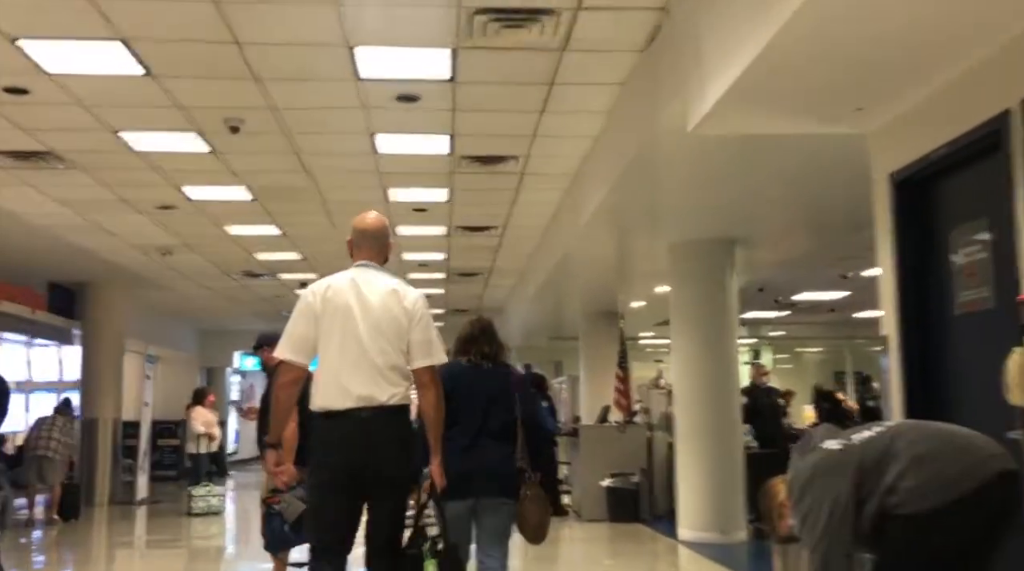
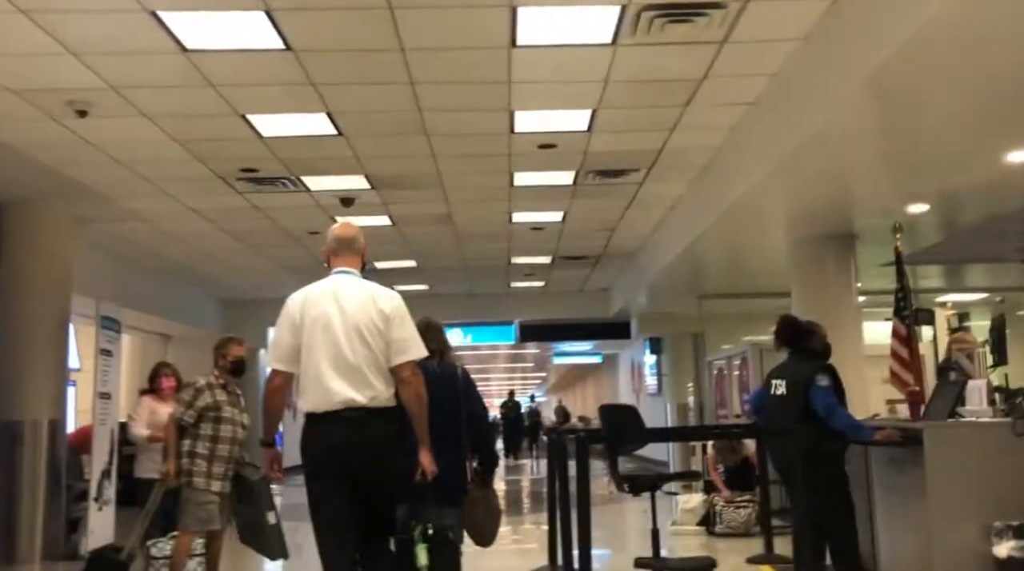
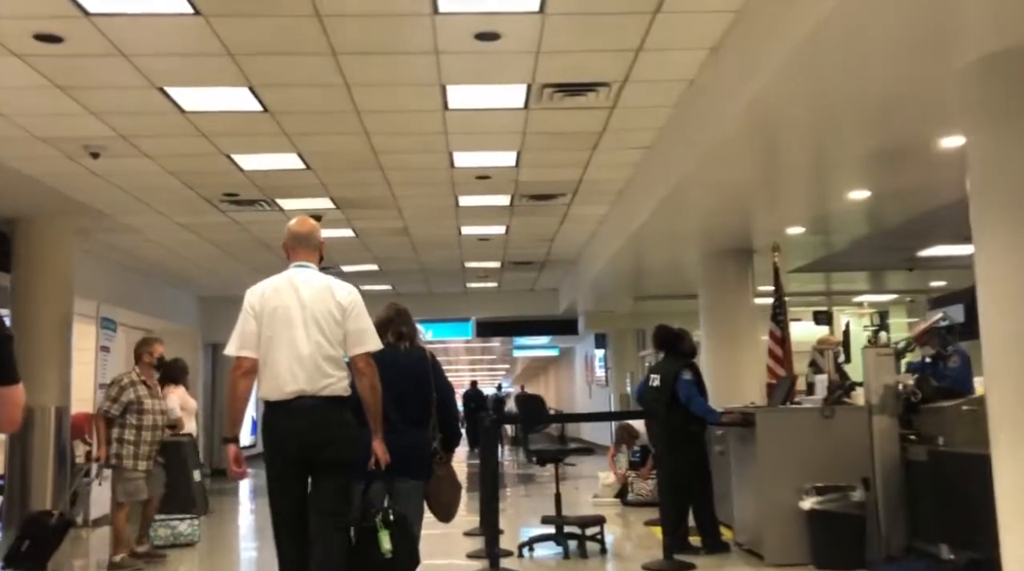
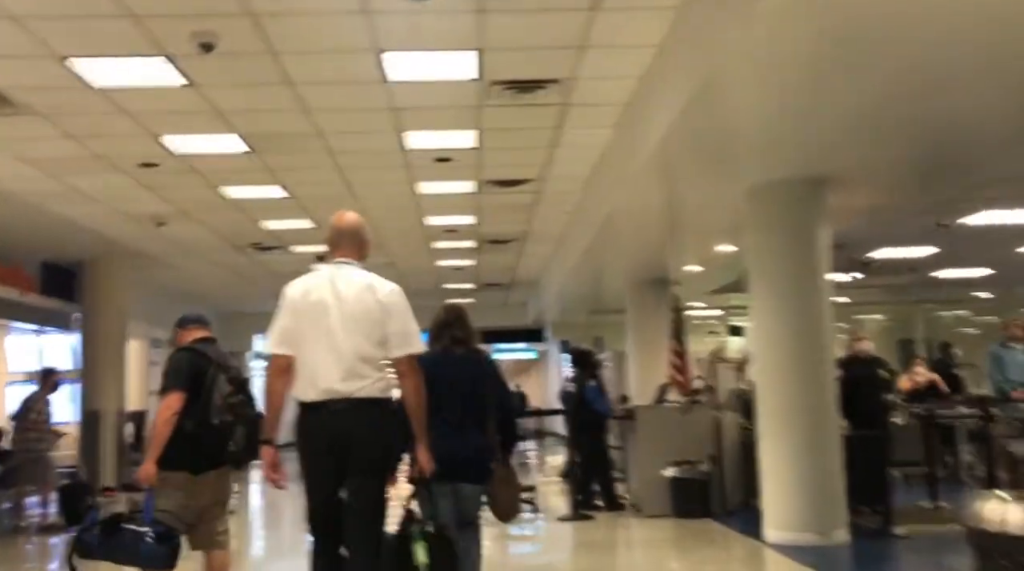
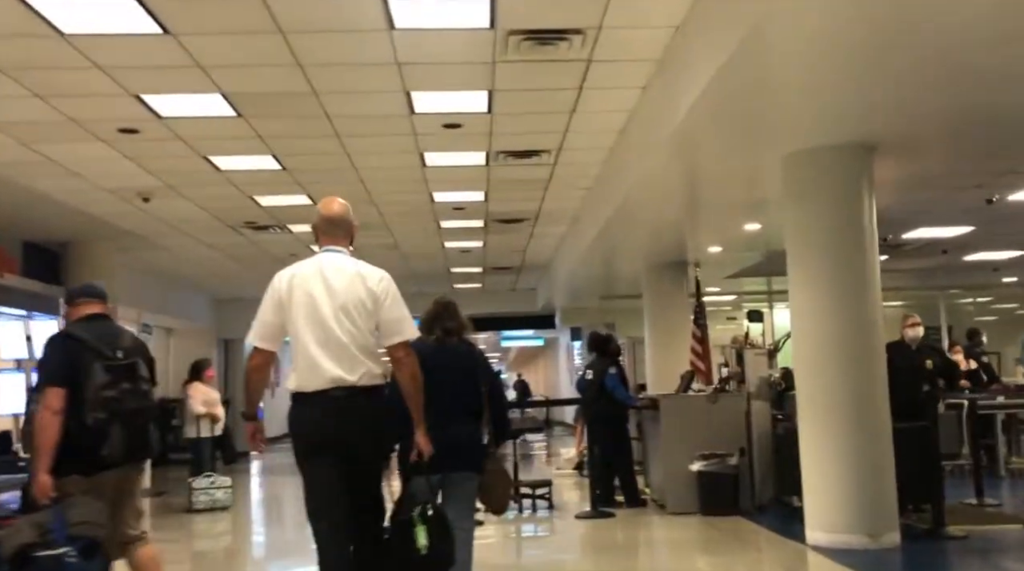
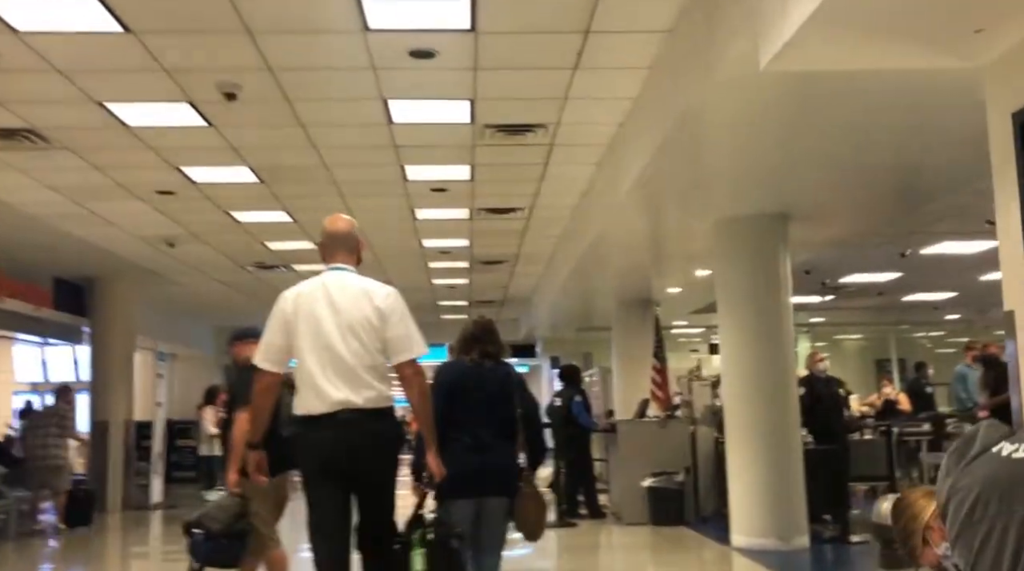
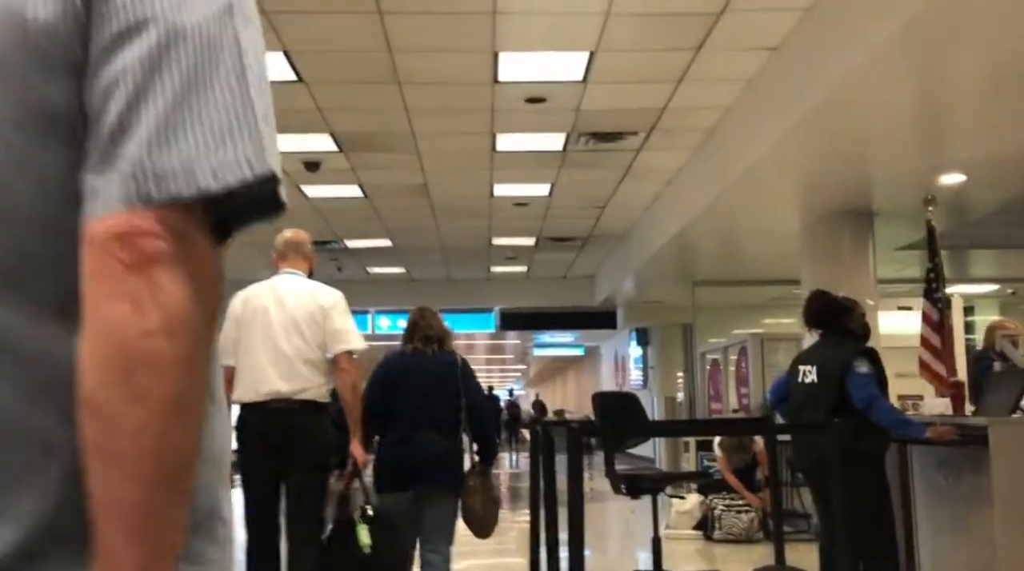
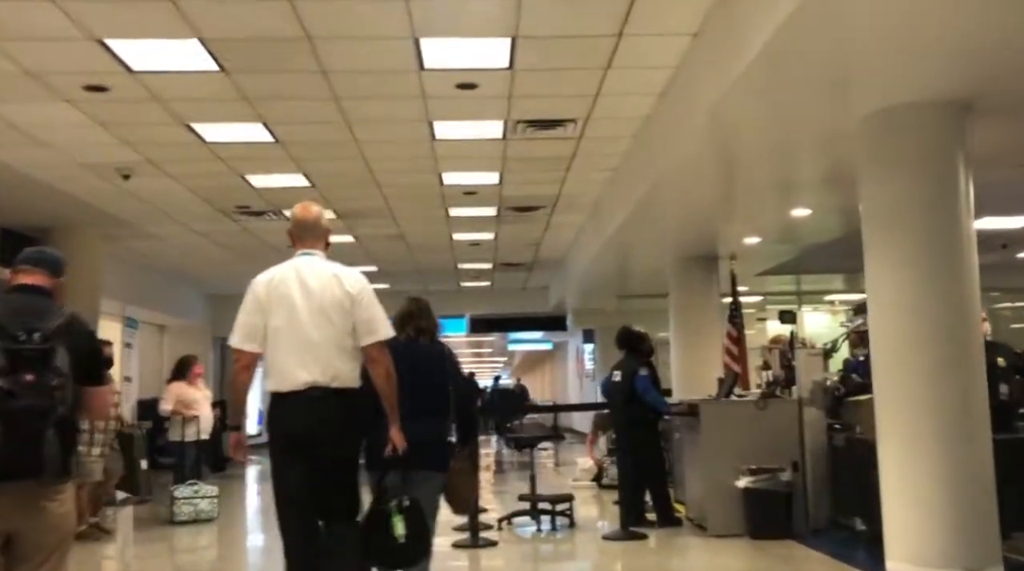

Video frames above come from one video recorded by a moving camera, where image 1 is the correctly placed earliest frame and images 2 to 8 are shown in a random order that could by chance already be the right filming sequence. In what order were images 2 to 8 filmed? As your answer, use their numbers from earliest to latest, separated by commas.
6, 4, 5, 8, 3, 2, 7
